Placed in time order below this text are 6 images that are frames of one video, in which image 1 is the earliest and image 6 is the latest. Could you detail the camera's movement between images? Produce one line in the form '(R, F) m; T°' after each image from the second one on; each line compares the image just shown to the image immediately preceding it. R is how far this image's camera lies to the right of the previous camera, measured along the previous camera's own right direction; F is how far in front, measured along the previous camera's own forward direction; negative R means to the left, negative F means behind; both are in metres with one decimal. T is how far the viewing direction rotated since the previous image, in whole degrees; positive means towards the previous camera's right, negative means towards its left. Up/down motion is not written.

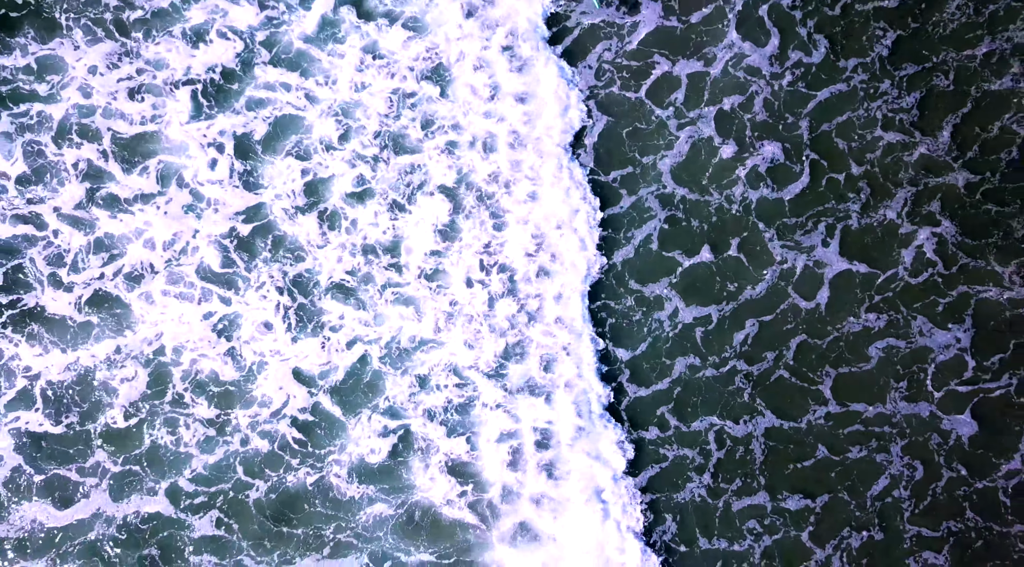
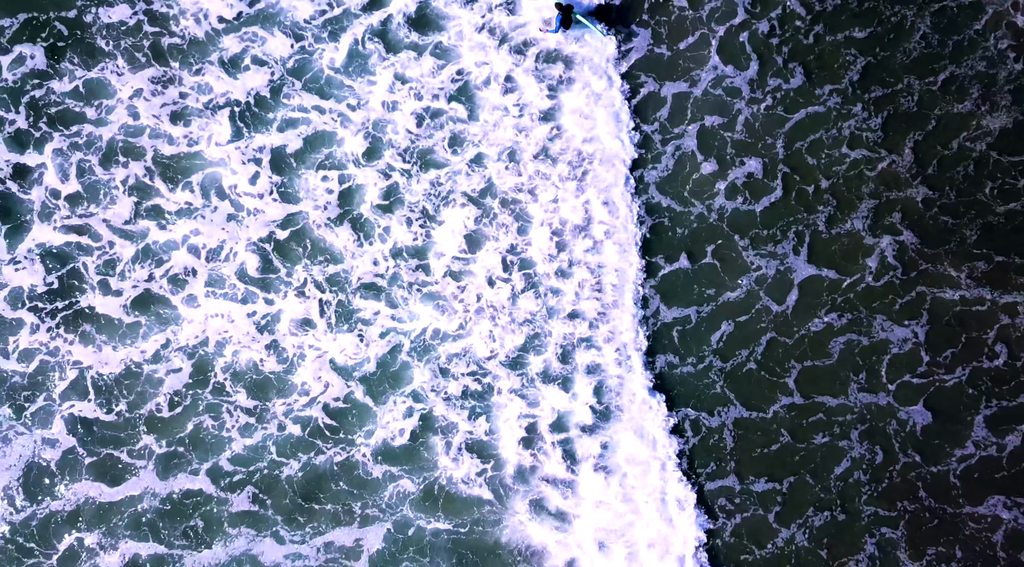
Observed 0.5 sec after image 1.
(+1.1, -2.6) m; -2°
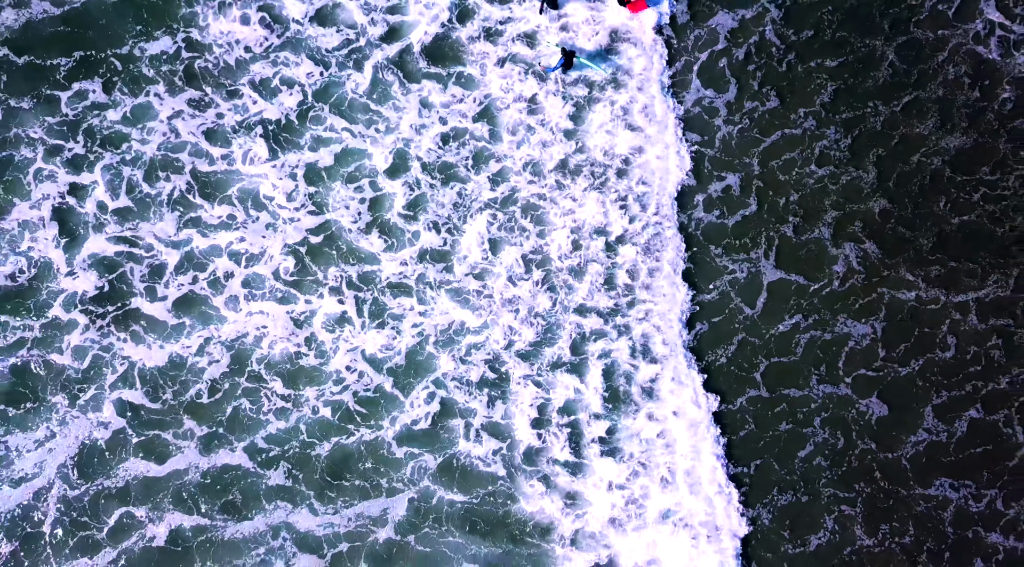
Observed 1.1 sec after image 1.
(+1.0, -3.0) m; -2°
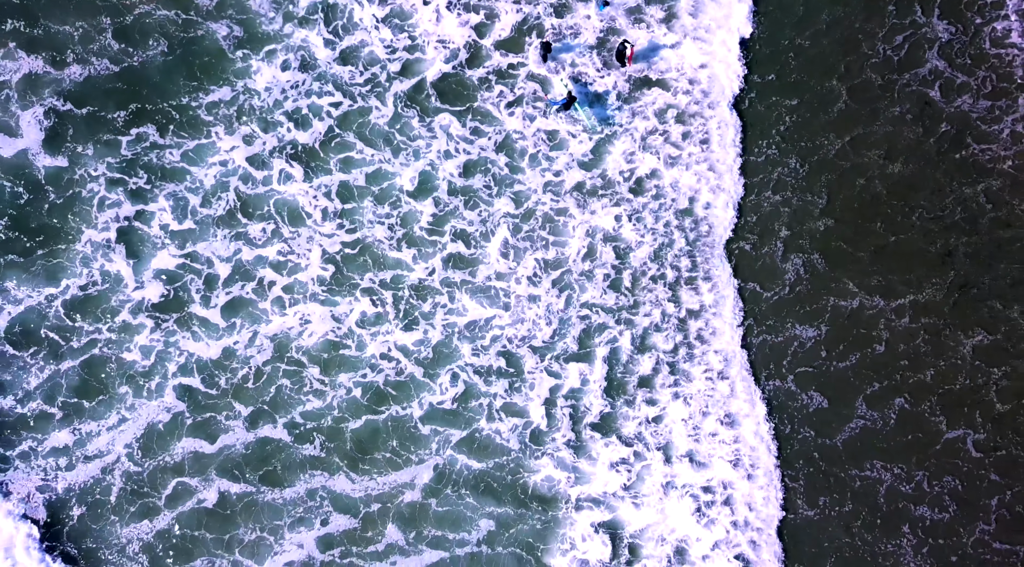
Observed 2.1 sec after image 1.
(+1.3, -4.8) m; -2°
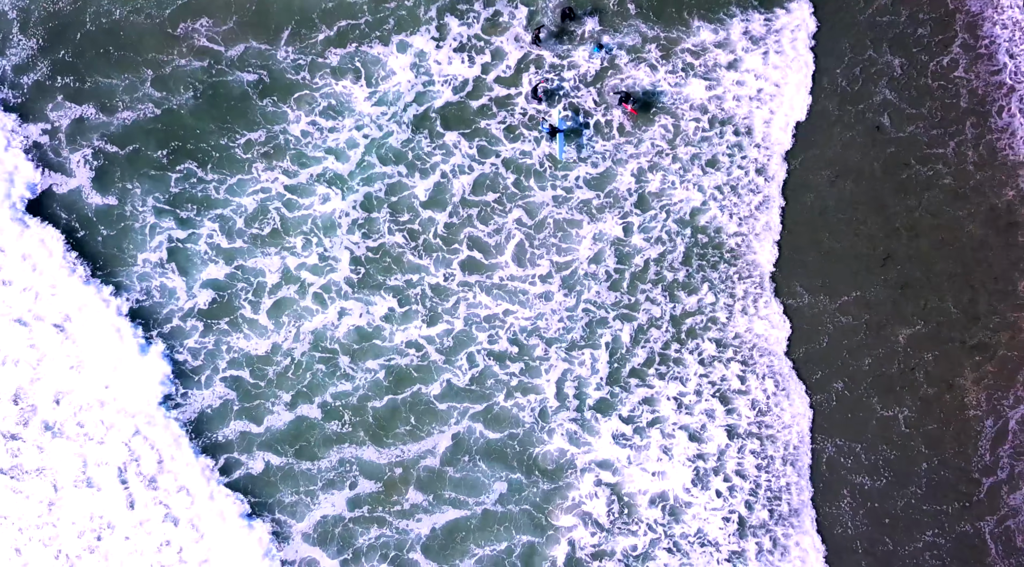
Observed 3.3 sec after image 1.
(+1.2, -5.6) m; -1°
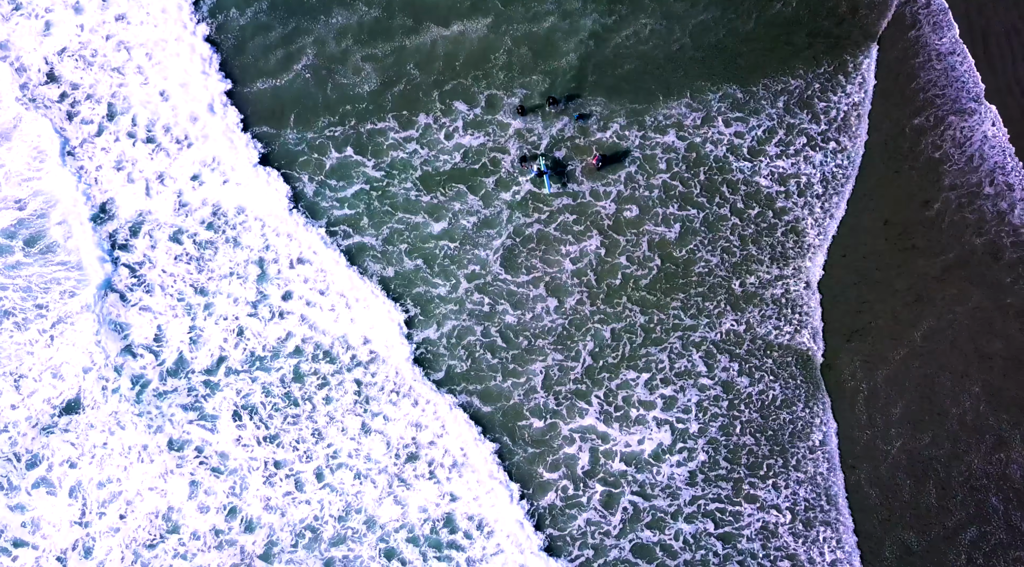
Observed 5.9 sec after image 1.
(+8.8, -11.7) m; -9°
